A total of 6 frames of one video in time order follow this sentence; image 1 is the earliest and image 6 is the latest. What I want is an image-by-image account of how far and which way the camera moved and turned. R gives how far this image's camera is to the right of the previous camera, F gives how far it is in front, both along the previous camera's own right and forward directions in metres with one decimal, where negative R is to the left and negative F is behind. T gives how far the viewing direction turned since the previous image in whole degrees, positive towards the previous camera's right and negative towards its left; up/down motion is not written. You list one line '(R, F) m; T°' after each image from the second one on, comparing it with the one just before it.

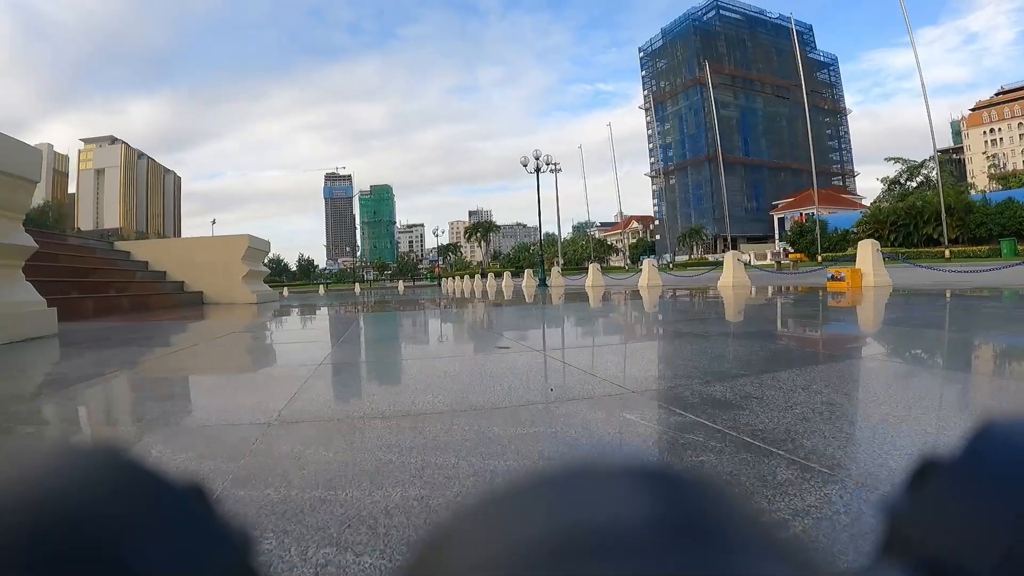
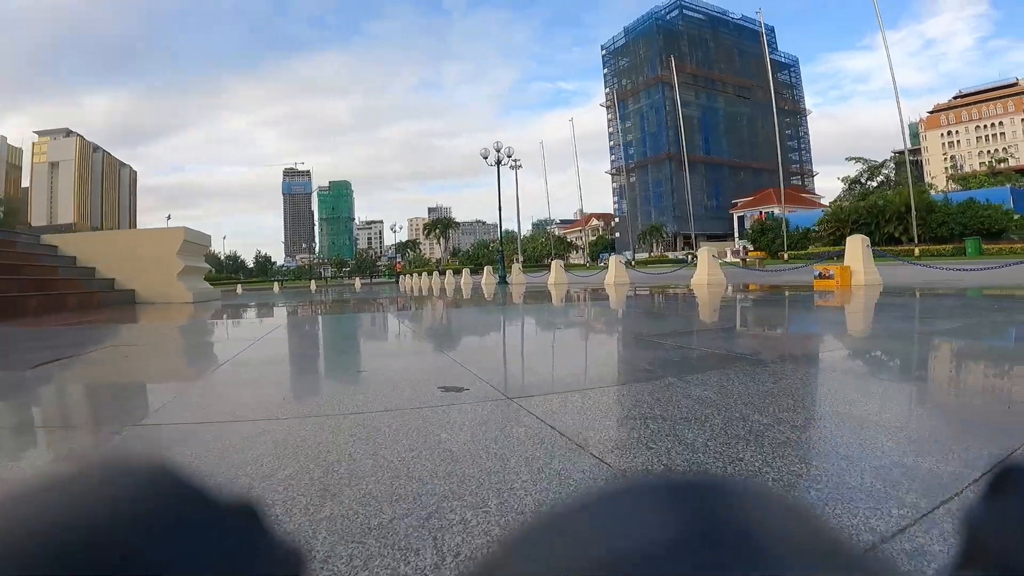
(-0.3, +0.4) m; +3°
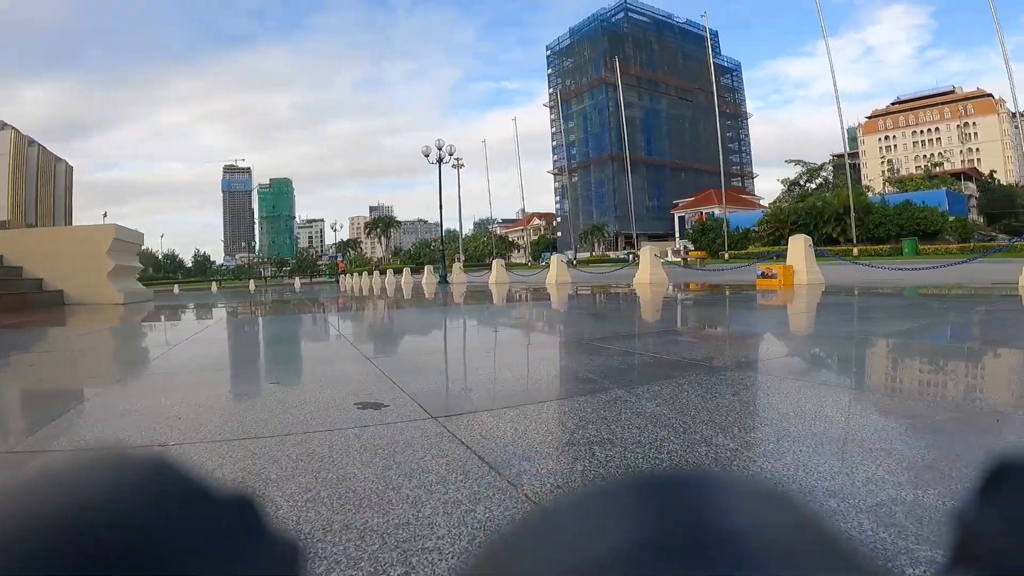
(-0.2, +0.2) m; +4°
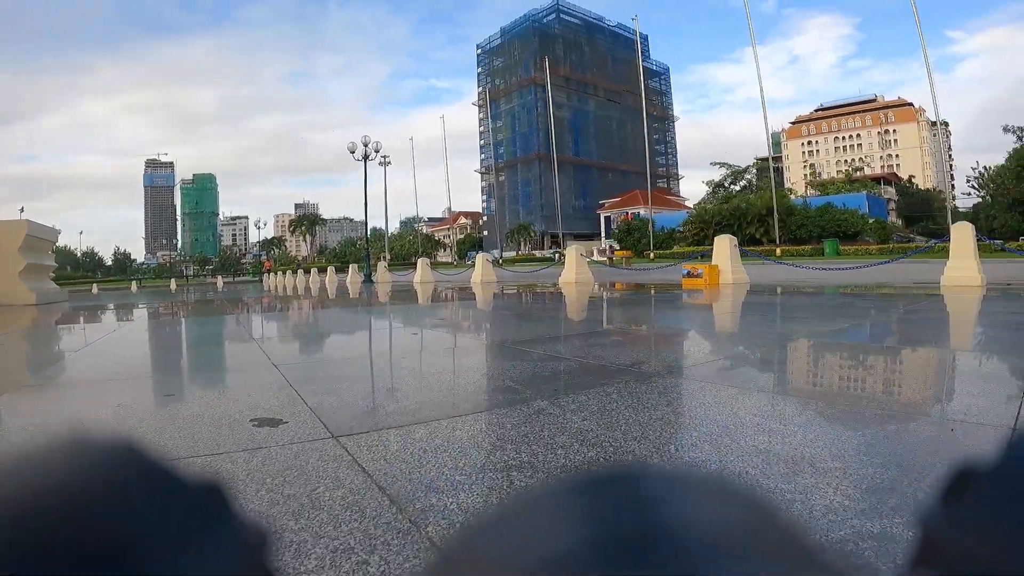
(-0.1, +0.3) m; +6°
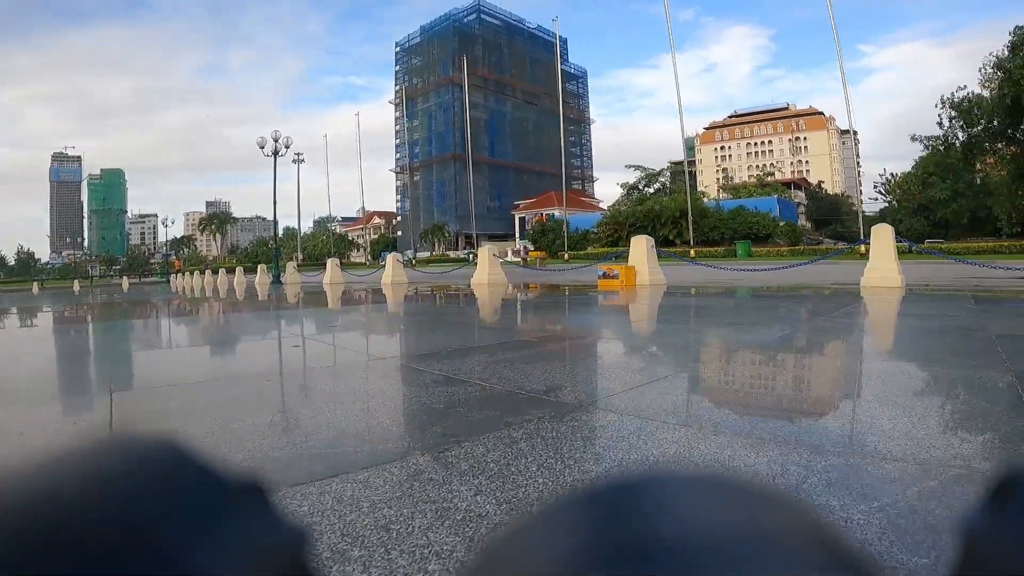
(-0.2, +0.3) m; +7°
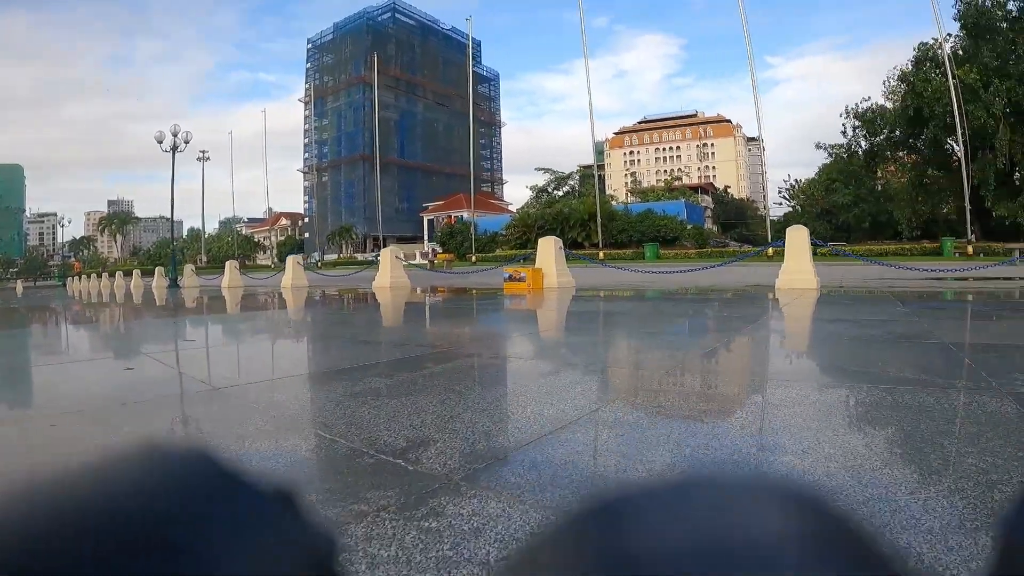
(-0.1, +0.3) m; +8°
